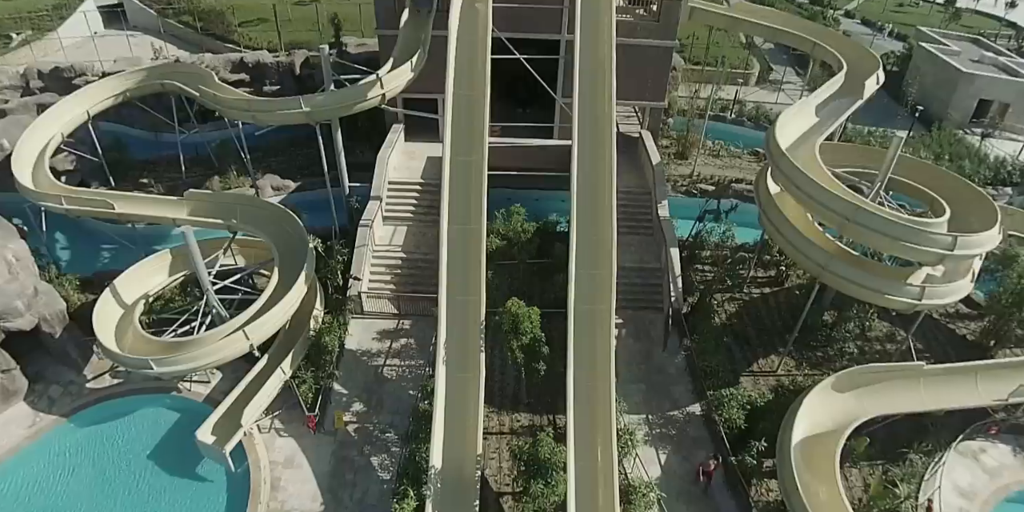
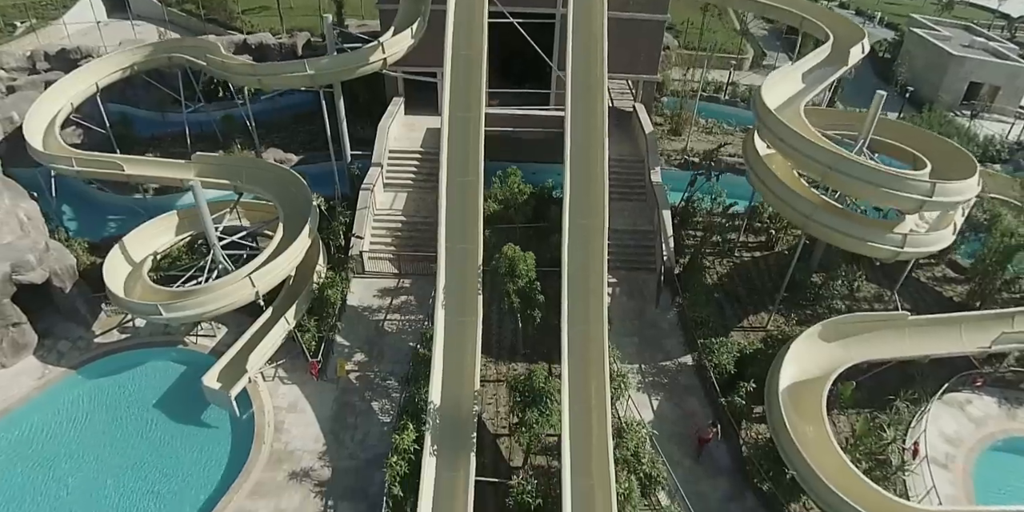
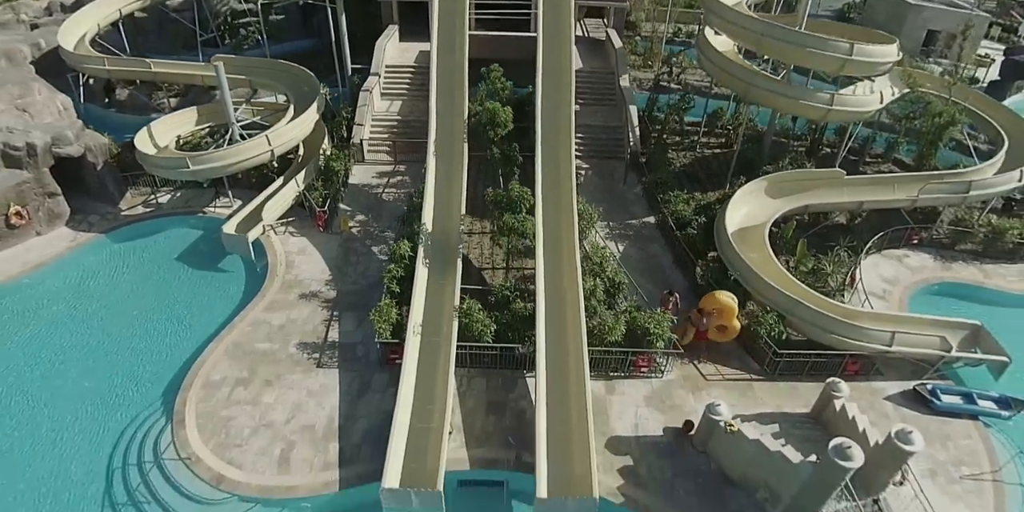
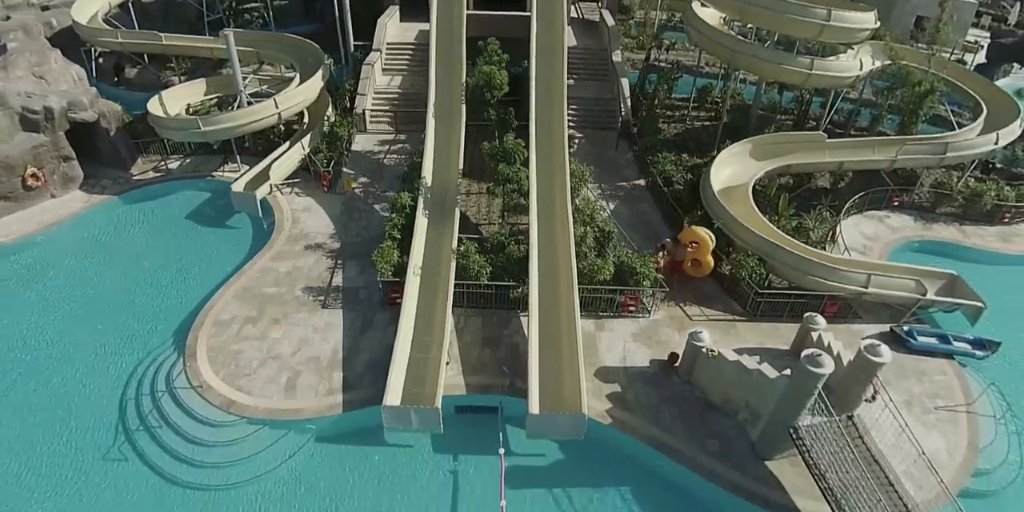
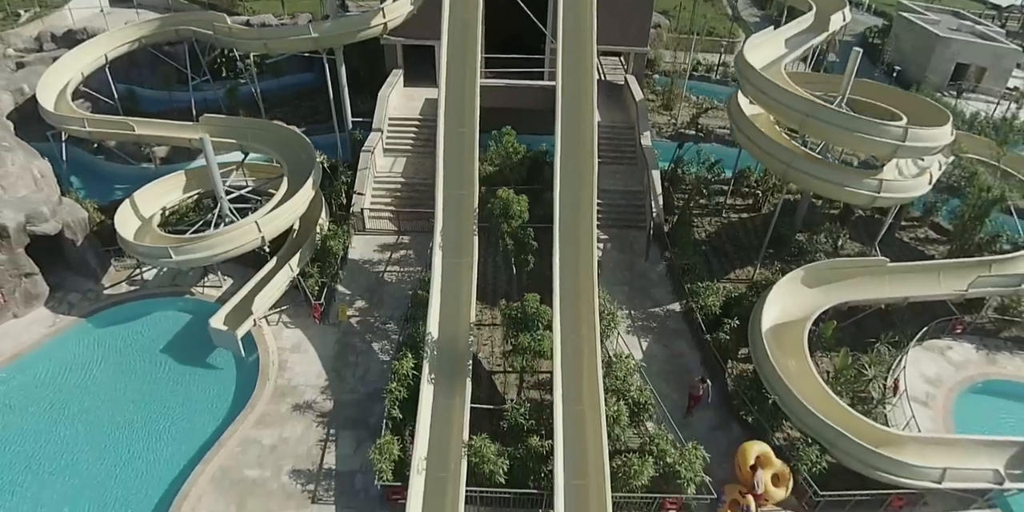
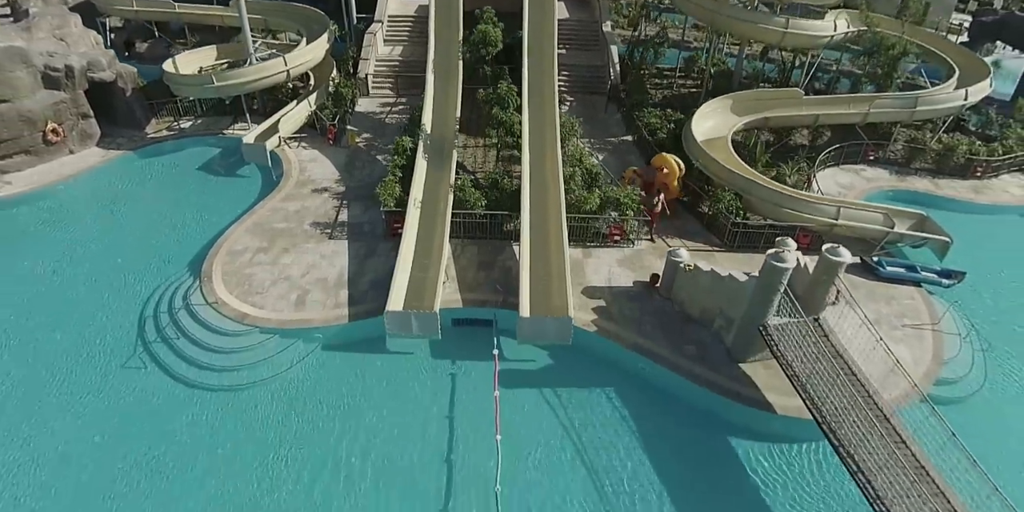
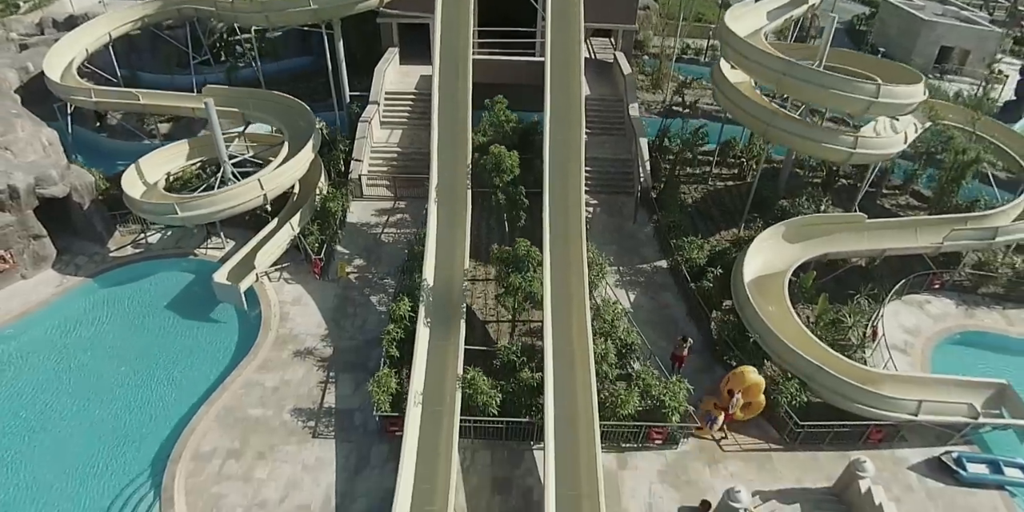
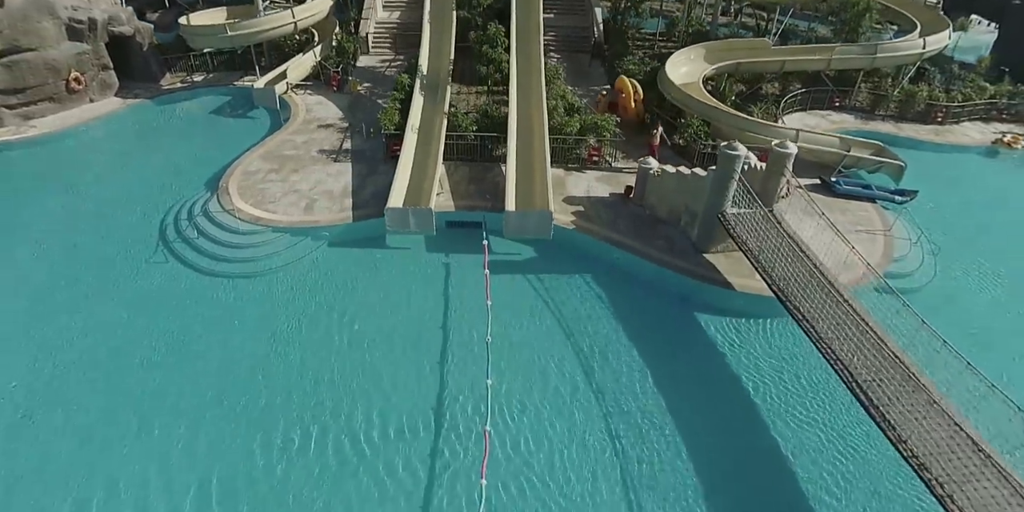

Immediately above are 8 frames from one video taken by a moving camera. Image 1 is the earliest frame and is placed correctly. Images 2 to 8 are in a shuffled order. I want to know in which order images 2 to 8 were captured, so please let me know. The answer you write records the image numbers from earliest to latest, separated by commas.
2, 5, 7, 3, 4, 6, 8
